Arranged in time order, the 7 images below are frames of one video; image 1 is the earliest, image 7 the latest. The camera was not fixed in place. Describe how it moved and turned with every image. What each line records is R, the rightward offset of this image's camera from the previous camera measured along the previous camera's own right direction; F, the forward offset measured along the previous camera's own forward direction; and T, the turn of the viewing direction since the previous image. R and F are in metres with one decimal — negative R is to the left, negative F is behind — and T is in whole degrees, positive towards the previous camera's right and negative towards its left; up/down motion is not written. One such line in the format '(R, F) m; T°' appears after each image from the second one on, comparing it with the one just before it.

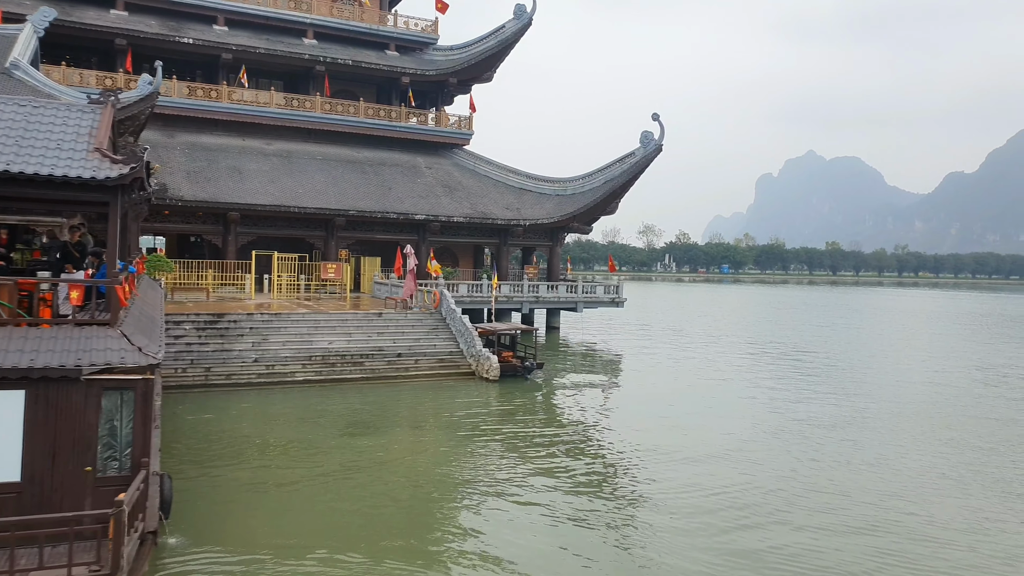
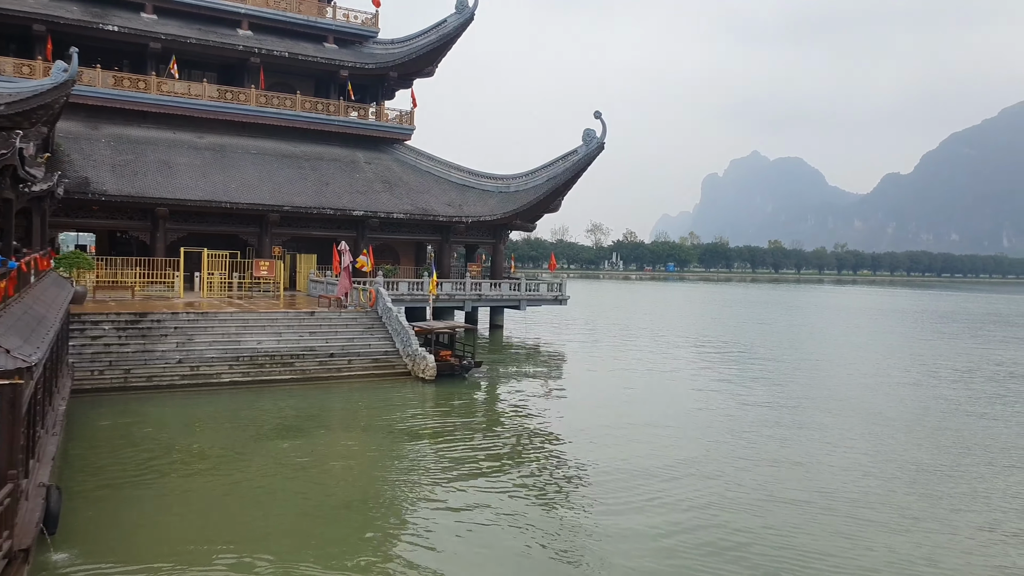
(+0.3, +0.3) m; +4°
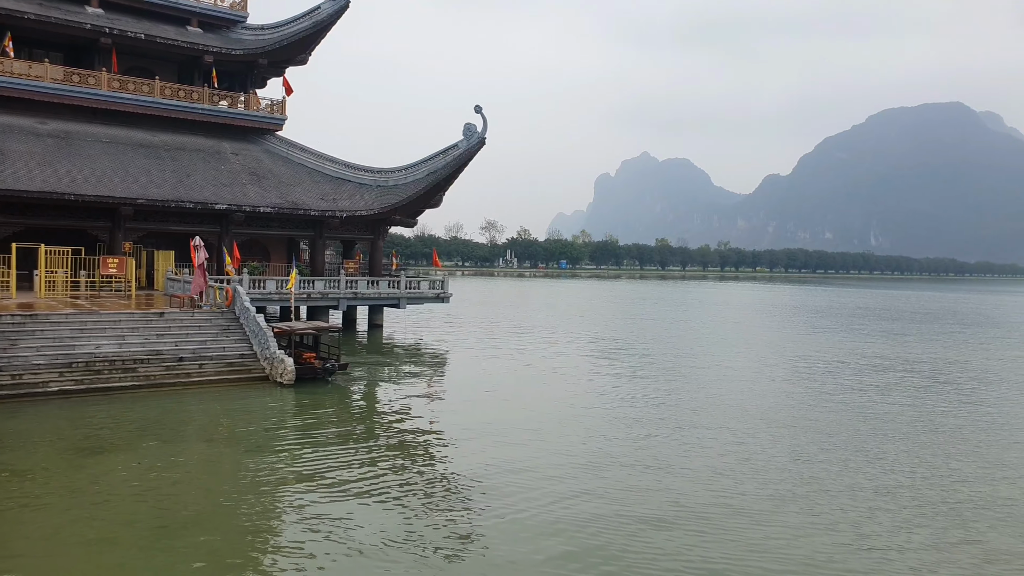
(+0.6, +0.6) m; +7°
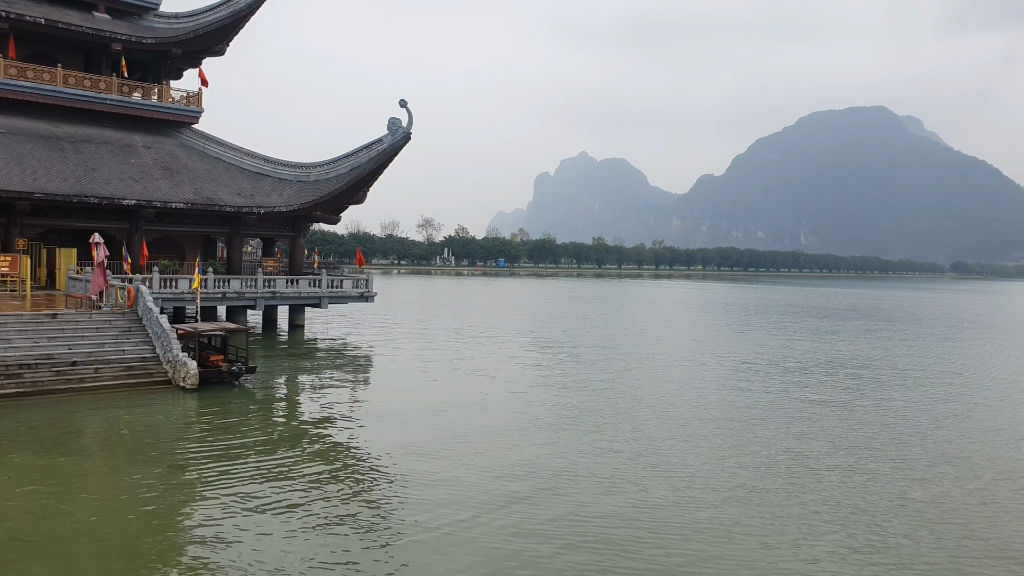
(+0.5, +0.4) m; +4°
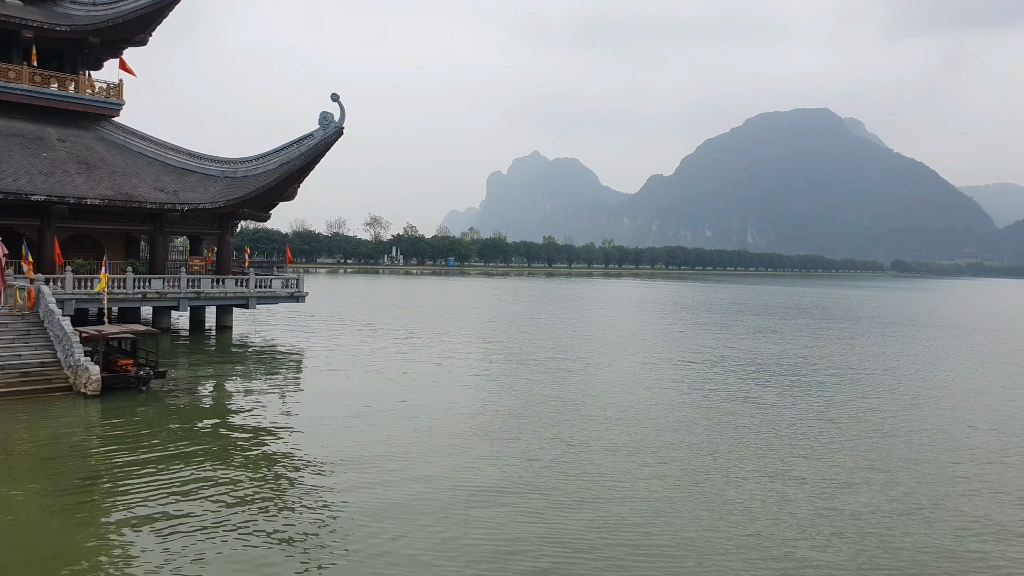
(+0.6, +0.5) m; +3°
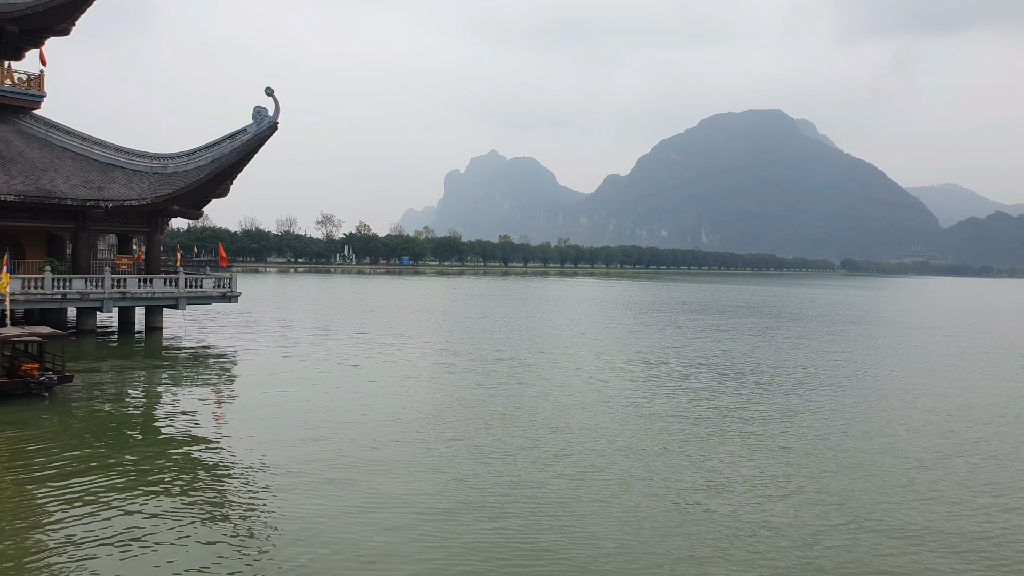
(+0.6, +0.5) m; +3°
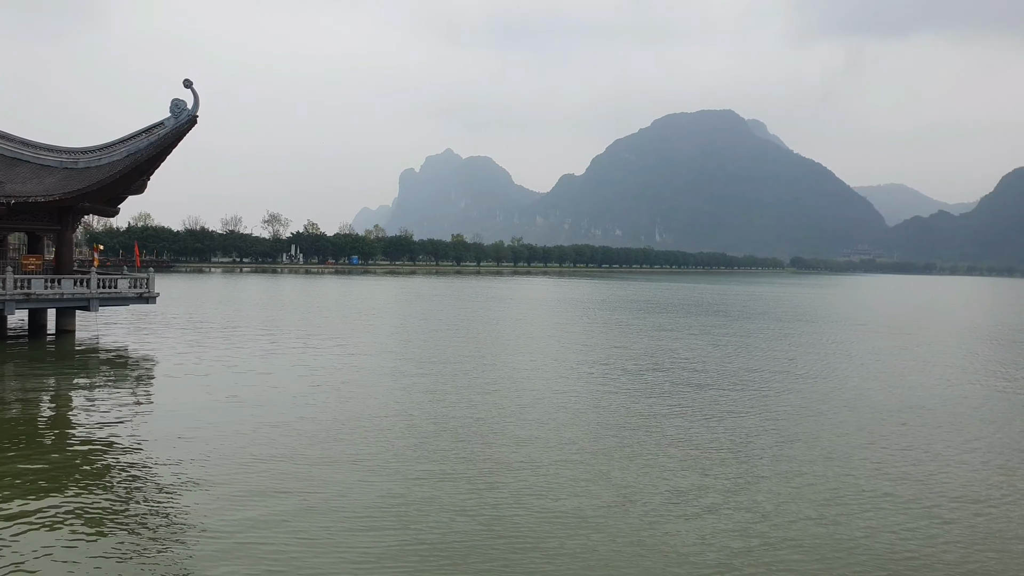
(+0.8, +0.7) m; +3°
